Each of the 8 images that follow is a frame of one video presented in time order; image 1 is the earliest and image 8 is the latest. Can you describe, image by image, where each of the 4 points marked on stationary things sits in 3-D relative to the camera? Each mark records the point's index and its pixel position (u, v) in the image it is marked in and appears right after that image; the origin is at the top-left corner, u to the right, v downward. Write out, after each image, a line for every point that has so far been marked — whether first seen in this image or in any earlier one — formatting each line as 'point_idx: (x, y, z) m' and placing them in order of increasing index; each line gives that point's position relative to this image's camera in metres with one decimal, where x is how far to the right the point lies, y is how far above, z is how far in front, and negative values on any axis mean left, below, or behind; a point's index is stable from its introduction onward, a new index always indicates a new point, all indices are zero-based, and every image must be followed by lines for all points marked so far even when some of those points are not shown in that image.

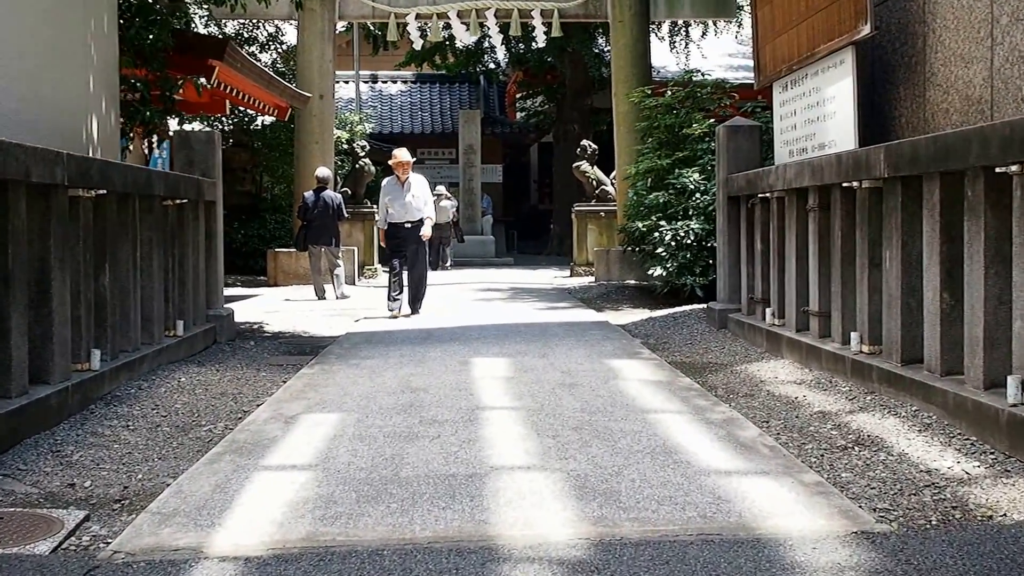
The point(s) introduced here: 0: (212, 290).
0: (-2.1, 0.0, +8.1) m
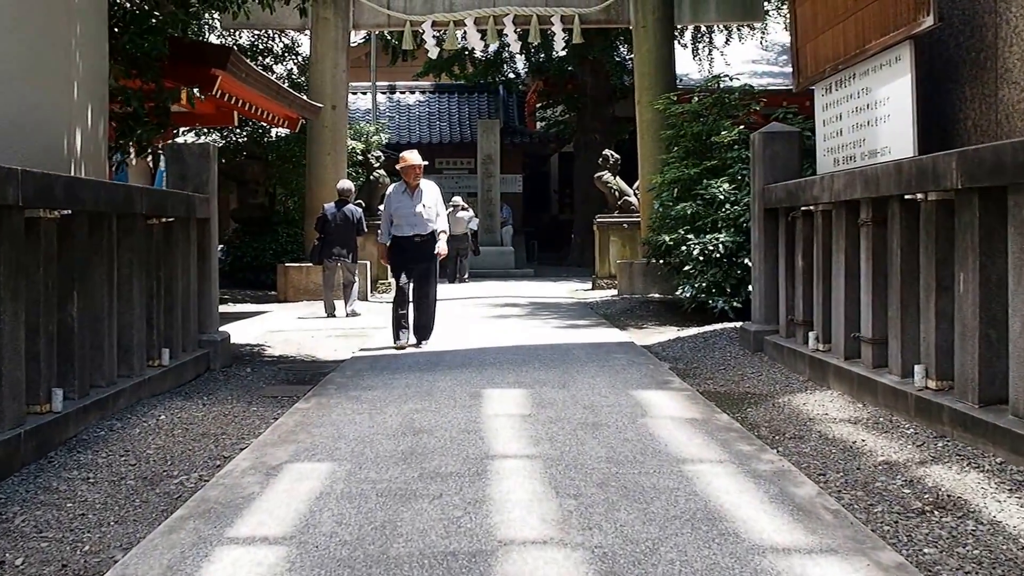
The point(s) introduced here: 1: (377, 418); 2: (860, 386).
0: (-2.0, -0.2, +7.5) m
1: (-0.7, -0.7, +5.7) m
2: (+1.7, -0.5, +5.6) m
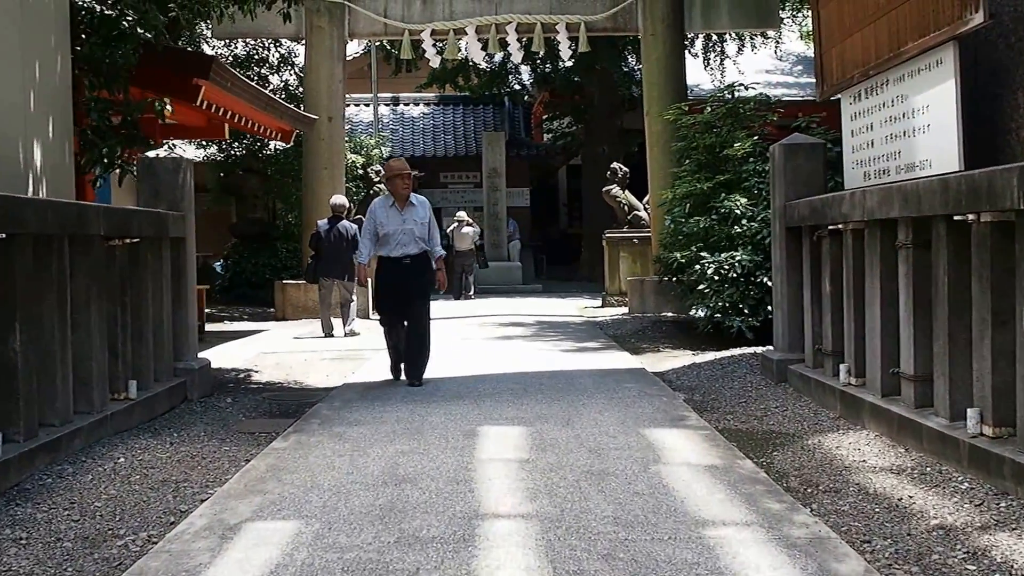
0: (-2.0, -0.3, +6.9) m
1: (-0.7, -0.8, +5.1) m
2: (+1.7, -0.6, +5.0) m
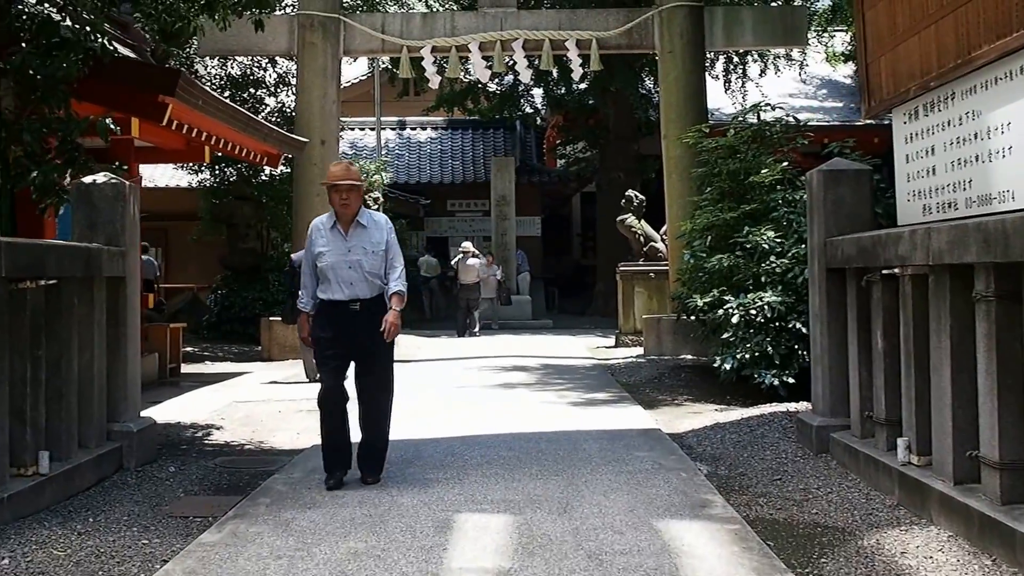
0: (-2.1, -0.6, +5.9) m
1: (-0.8, -1.0, +4.1) m
2: (+1.6, -0.8, +3.9) m
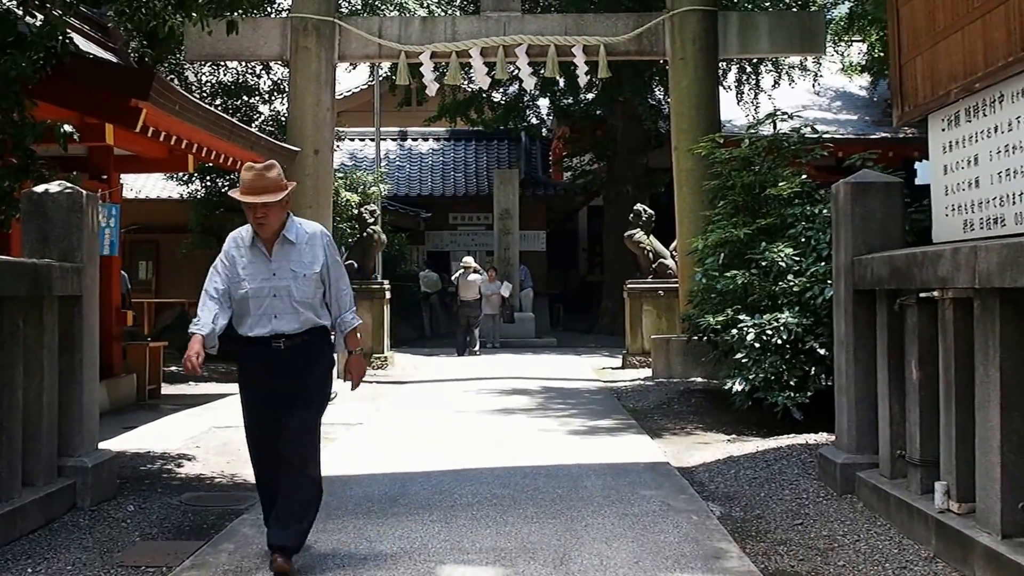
0: (-2.1, -0.7, +5.4) m
1: (-0.8, -1.1, +3.5) m
2: (+1.6, -0.9, +3.4) m
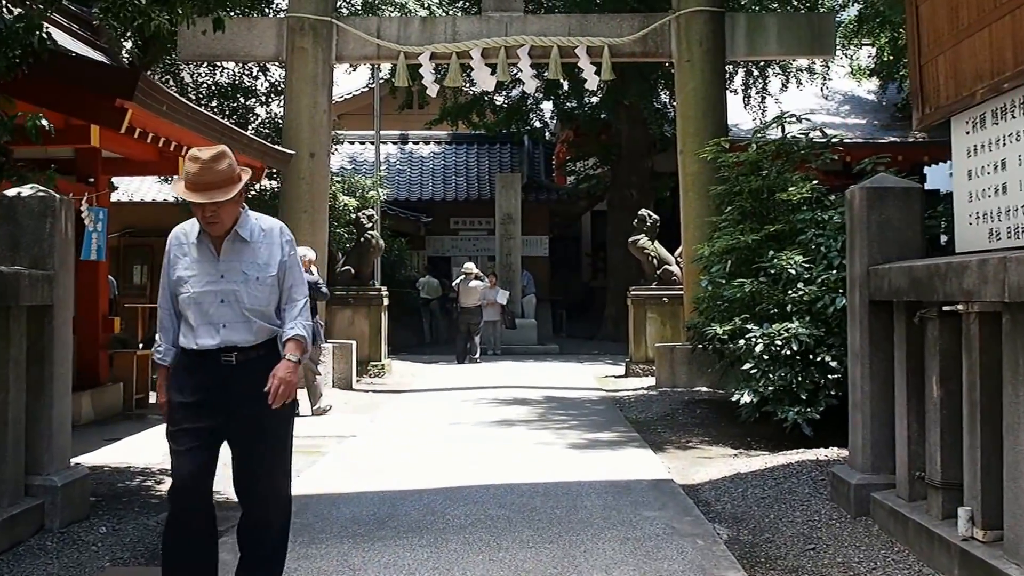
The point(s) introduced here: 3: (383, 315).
0: (-2.1, -0.7, +5.1) m
1: (-0.8, -1.1, +3.2) m
2: (+1.6, -1.0, +3.1) m
3: (-1.5, -0.3, +12.9) m
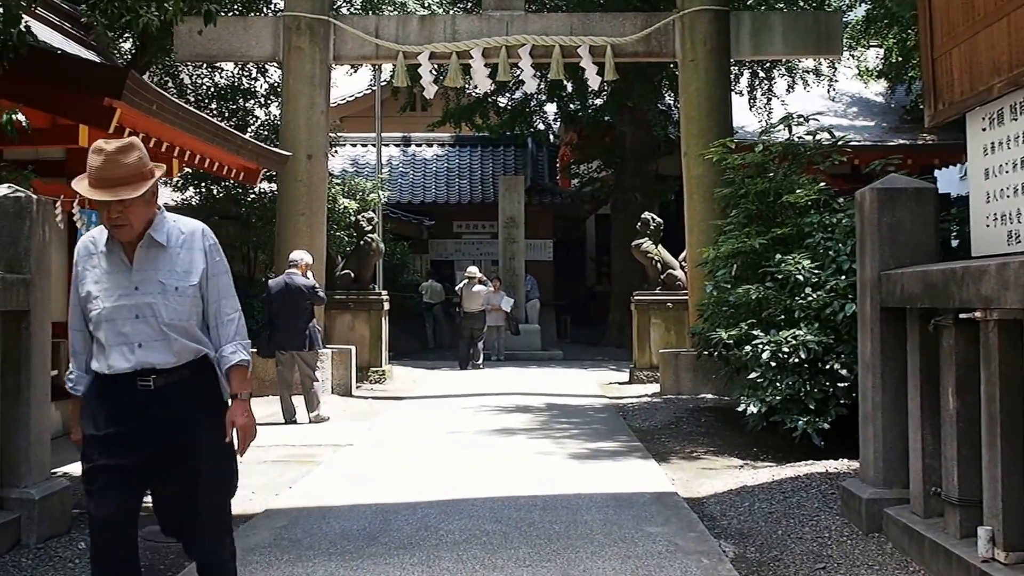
0: (-2.1, -0.7, +4.9) m
1: (-0.9, -1.1, +3.0) m
2: (+1.5, -1.0, +2.8) m
3: (-1.4, -0.4, +12.7) m
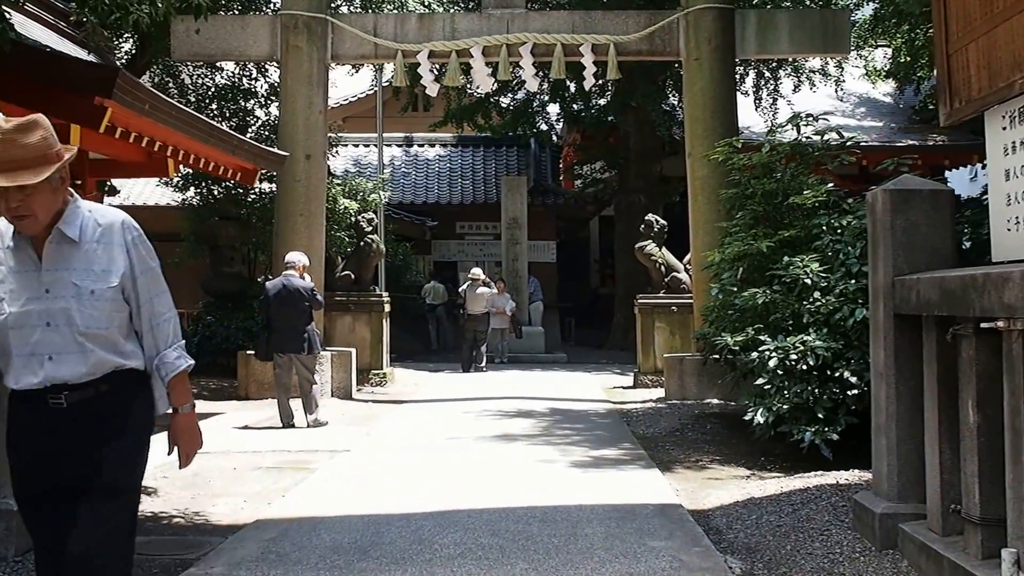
0: (-2.1, -0.7, +4.7) m
1: (-0.9, -1.2, +2.8) m
2: (+1.5, -1.0, +2.6) m
3: (-1.4, -0.4, +12.5) m
